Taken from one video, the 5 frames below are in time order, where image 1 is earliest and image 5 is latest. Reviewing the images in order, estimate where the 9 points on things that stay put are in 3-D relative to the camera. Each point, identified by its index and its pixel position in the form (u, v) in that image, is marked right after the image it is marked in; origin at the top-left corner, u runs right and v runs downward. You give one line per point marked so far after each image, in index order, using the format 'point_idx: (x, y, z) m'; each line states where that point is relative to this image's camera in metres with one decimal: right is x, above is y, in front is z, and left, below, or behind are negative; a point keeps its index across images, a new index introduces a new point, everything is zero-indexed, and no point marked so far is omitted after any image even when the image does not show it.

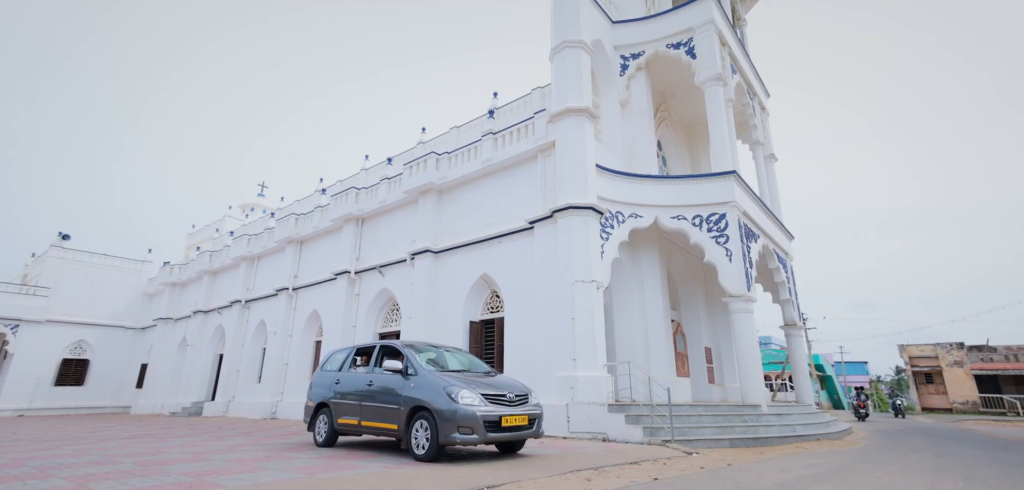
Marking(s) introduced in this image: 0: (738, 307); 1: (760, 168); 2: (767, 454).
0: (+4.8, -1.3, +10.4) m
1: (+7.1, +2.3, +14.3) m
2: (+4.2, -3.4, +8.0) m
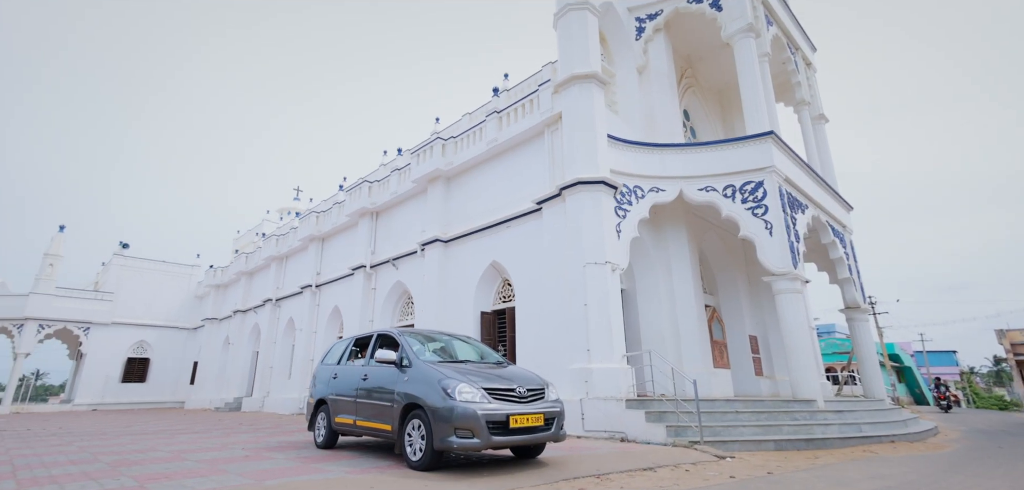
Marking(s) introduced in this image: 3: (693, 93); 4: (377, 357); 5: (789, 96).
0: (+5.0, -0.8, +9.1) m
1: (+7.6, +2.9, +12.6) m
2: (+4.2, -2.9, +6.7) m
3: (+4.7, +3.9, +12.9) m
4: (-1.8, -1.5, +6.5) m
5: (+7.5, +4.0, +13.5) m
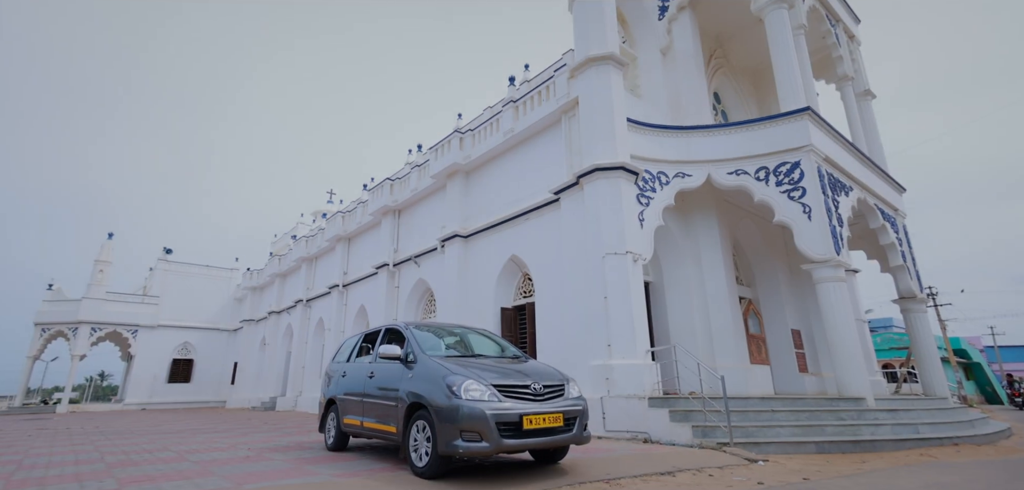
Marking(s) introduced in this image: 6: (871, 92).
0: (+5.3, -0.5, +8.4) m
1: (+8.0, +3.3, +11.6) m
2: (+4.3, -2.7, +6.1) m
3: (+5.2, +4.2, +12.2) m
4: (-1.6, -1.4, +6.3) m
5: (+8.1, +4.3, +12.6) m
6: (+8.9, +3.8, +12.2) m
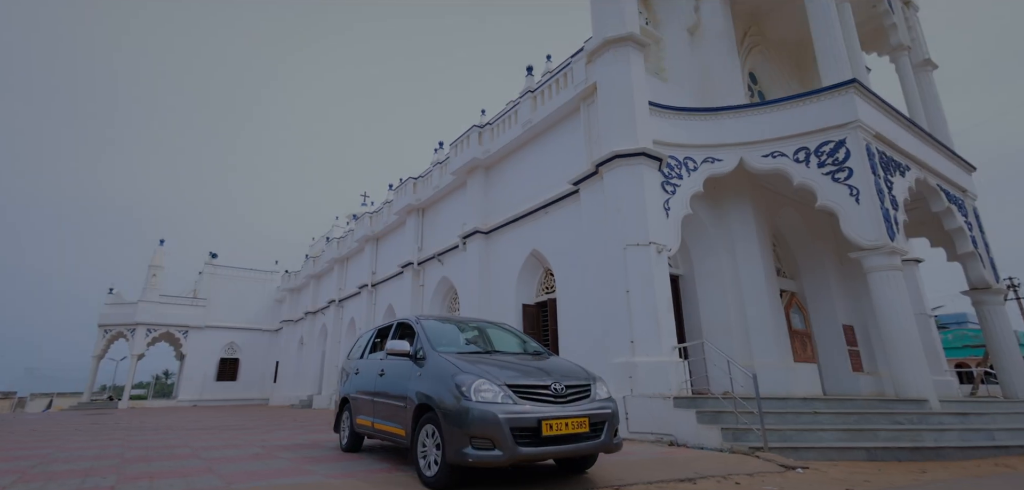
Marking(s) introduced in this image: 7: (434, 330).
0: (+5.5, -0.3, +7.5) m
1: (+8.5, +3.5, +10.5) m
2: (+4.4, -2.5, +5.3) m
3: (+5.7, +4.4, +11.4) m
4: (-1.5, -1.3, +6.1) m
5: (+8.6, +4.6, +11.5) m
6: (+9.3, +4.1, +11.0) m
7: (-1.0, -1.0, +6.1) m
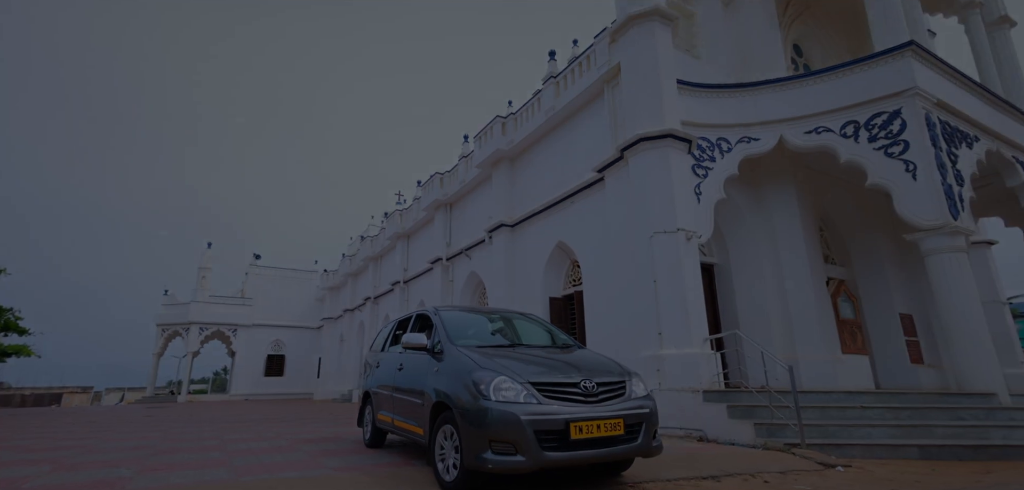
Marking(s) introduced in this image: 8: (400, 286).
0: (+5.8, 0.0, +6.8) m
1: (+8.9, +3.9, +9.5) m
2: (+4.6, -2.3, +4.7) m
3: (+6.2, +4.7, +10.5) m
4: (-1.3, -1.2, +6.0) m
5: (+9.1, +5.0, +10.4) m
6: (+9.8, +4.5, +9.9) m
7: (-0.8, -0.9, +5.9) m
8: (-3.1, -1.1, +14.0) m
